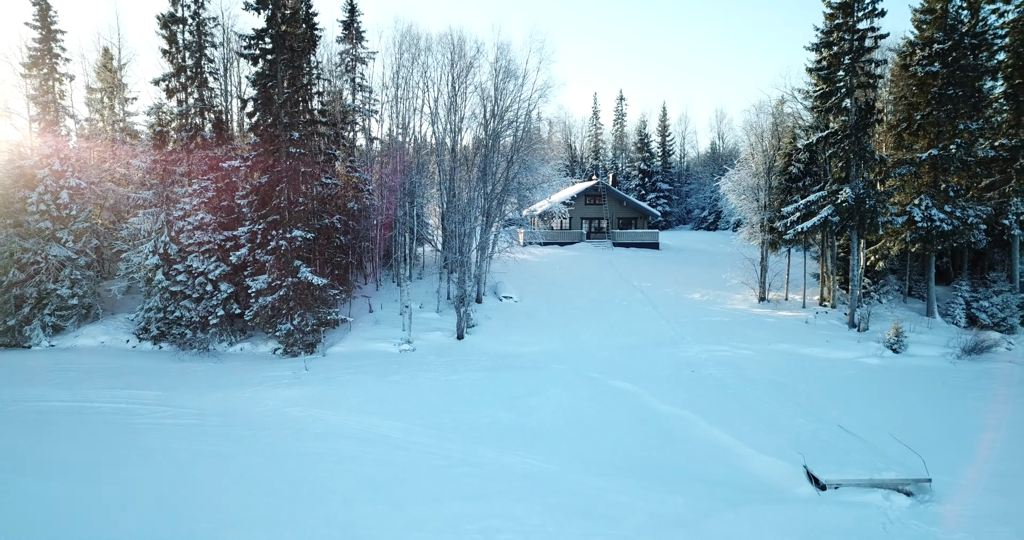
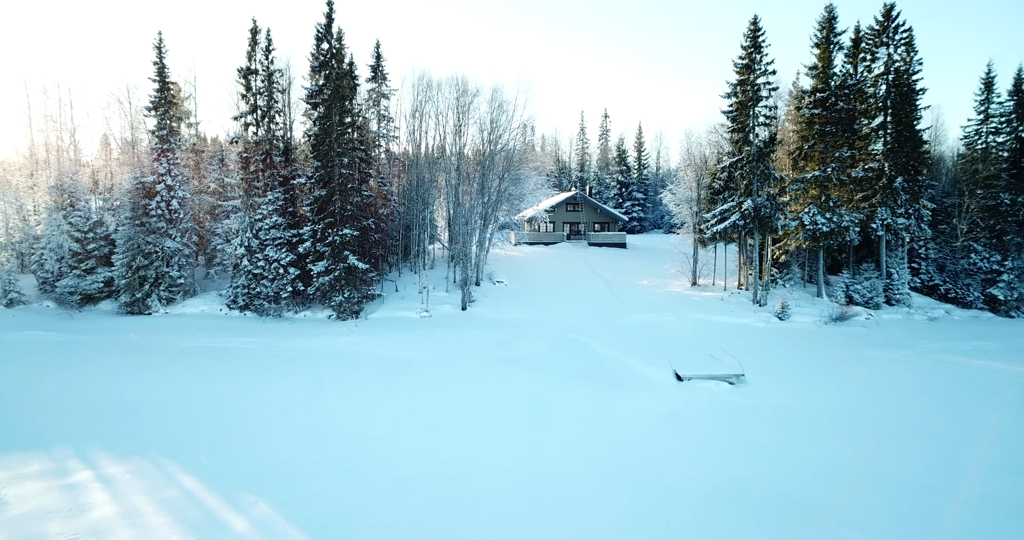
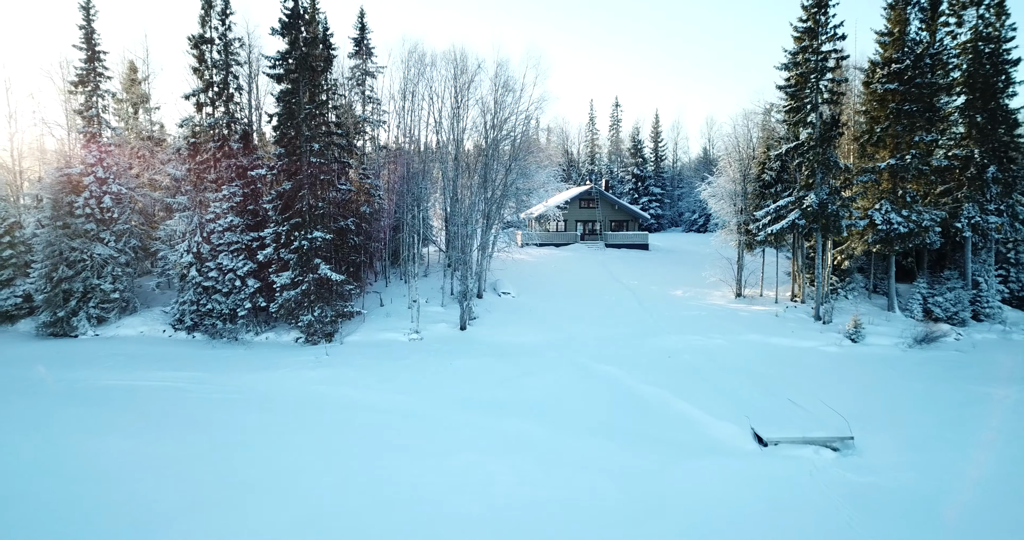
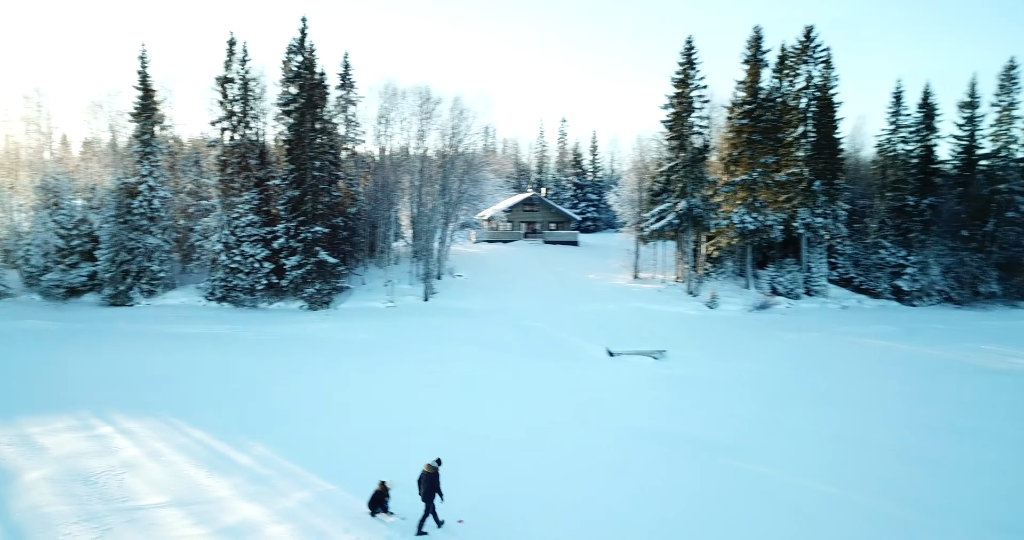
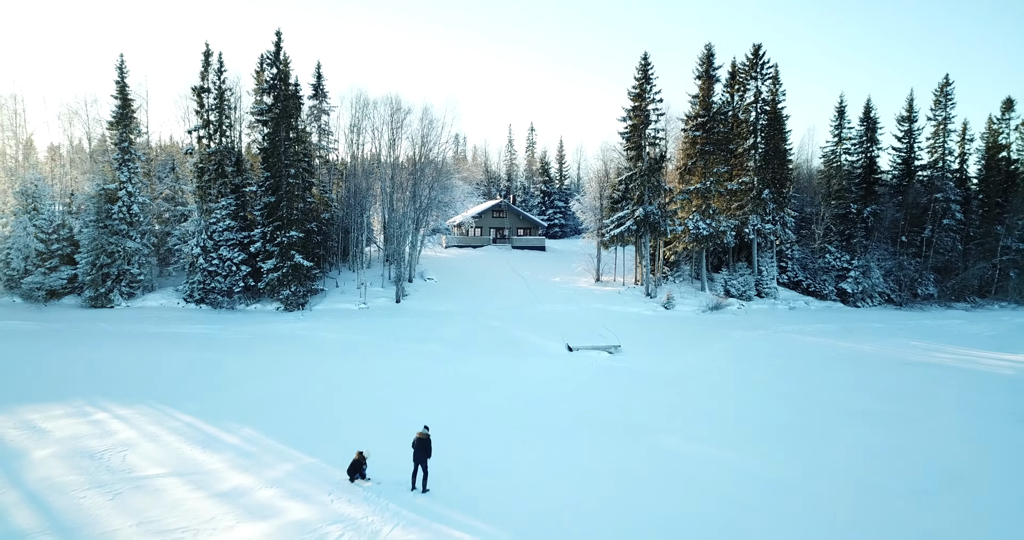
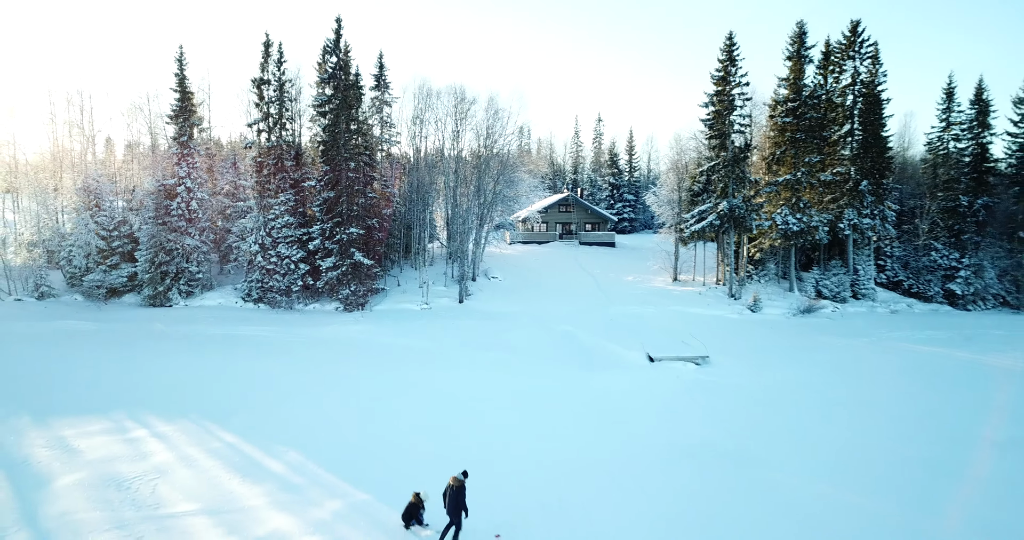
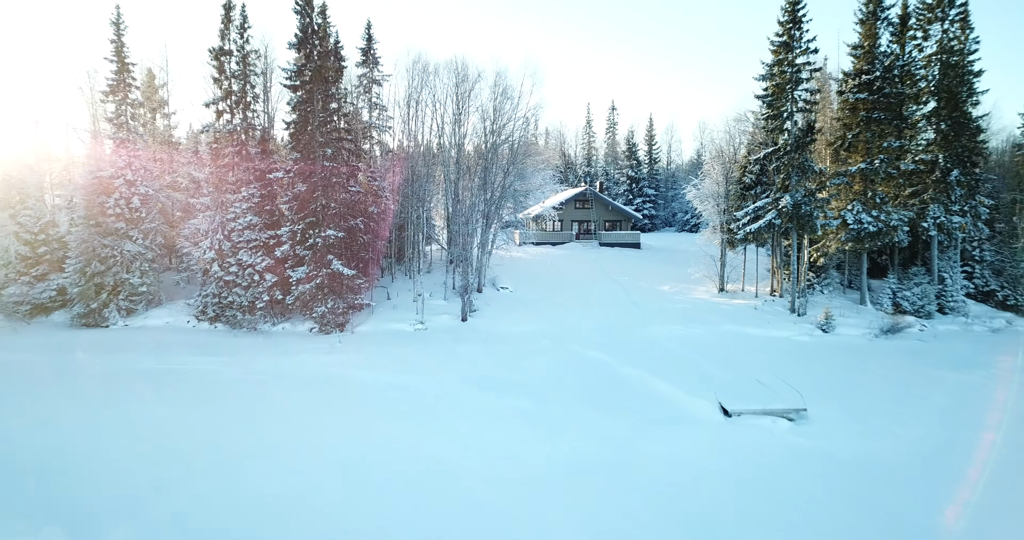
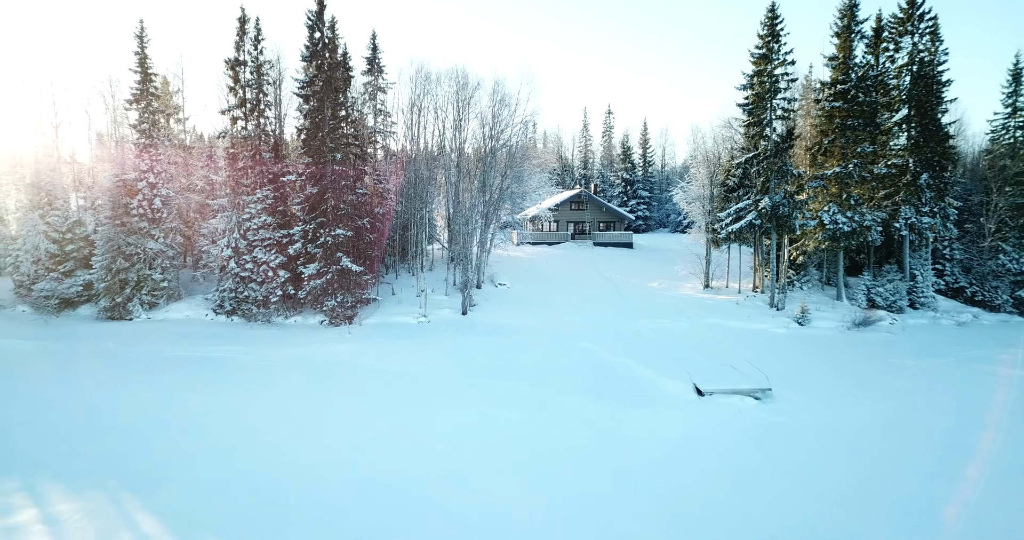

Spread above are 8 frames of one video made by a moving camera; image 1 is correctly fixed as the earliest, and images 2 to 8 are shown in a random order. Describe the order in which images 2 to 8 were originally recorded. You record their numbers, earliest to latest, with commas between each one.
3, 7, 8, 2, 6, 4, 5
